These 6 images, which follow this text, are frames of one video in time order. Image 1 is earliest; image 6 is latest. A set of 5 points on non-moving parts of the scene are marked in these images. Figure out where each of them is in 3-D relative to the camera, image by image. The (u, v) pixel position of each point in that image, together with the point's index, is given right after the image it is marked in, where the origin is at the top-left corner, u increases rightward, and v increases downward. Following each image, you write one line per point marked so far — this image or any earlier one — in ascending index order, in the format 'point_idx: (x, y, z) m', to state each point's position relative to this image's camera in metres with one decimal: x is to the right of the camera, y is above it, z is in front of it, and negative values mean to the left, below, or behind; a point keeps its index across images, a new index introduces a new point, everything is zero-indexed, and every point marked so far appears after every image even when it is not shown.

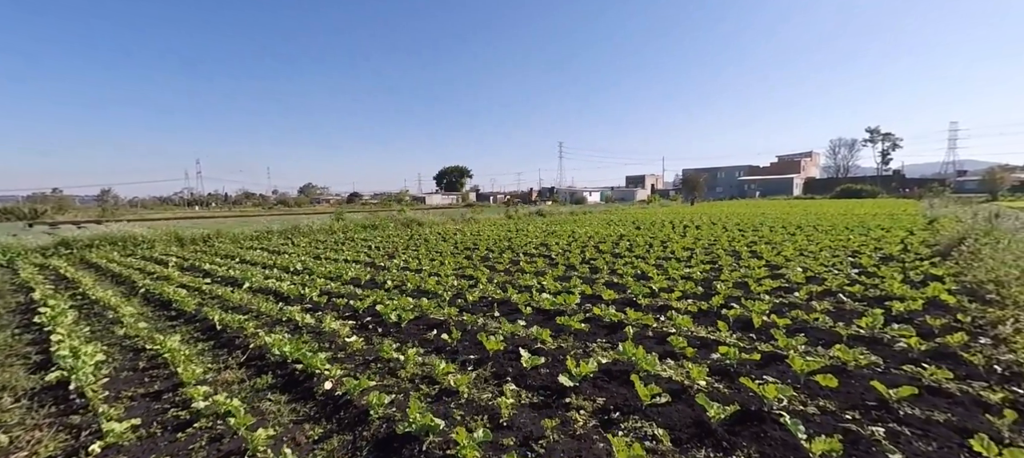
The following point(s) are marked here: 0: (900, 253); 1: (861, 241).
0: (+9.5, -0.6, +11.2) m
1: (+10.2, -0.3, +13.4) m
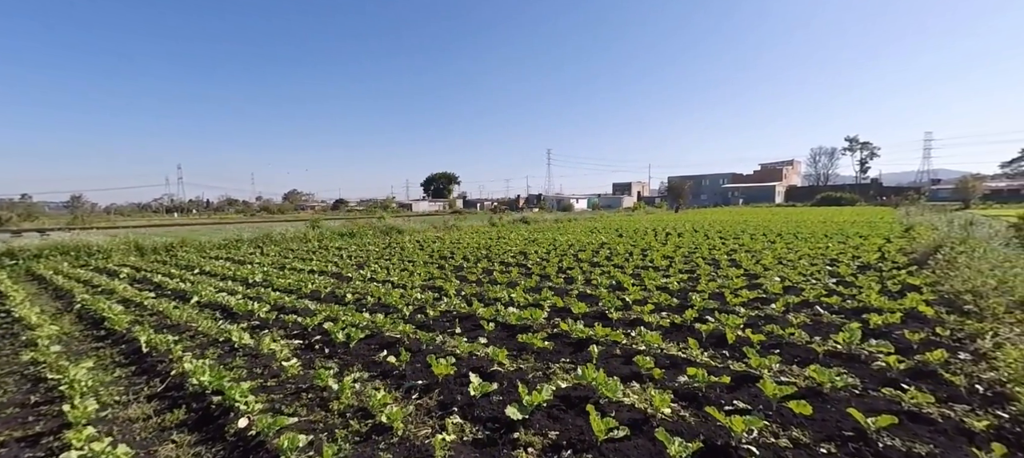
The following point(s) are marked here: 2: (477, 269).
0: (+8.9, -0.8, +11.1) m
1: (+9.5, -0.6, +13.3) m
2: (-0.9, -1.0, +11.4) m
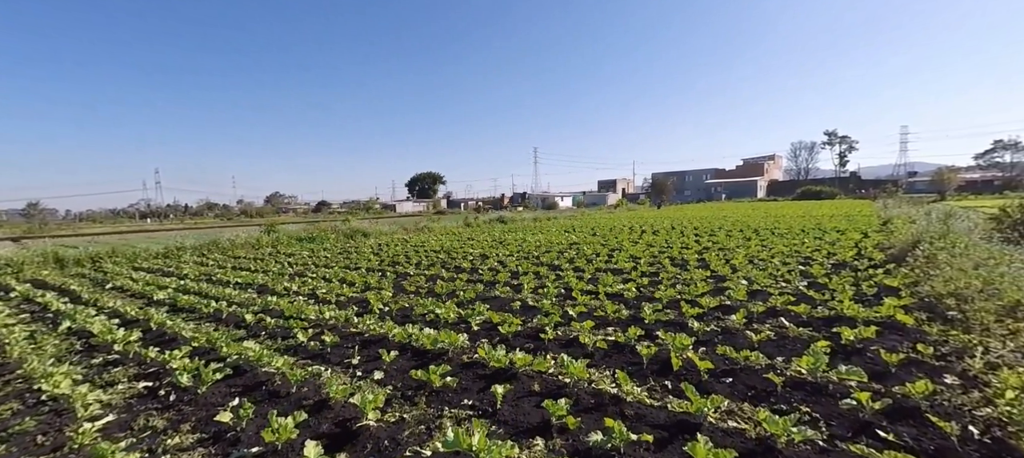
0: (+7.7, -0.7, +10.4) m
1: (+8.3, -0.4, +12.6) m
2: (-2.0, -1.1, +10.4) m
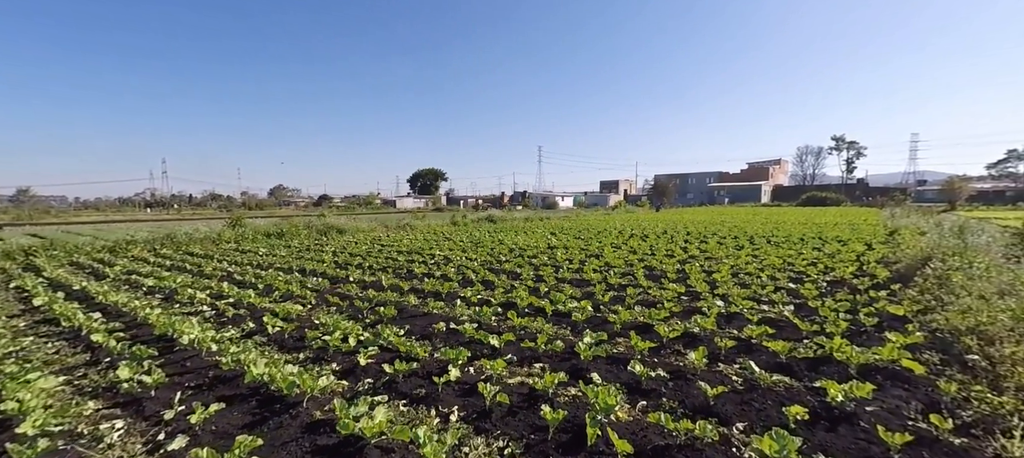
0: (+6.8, -0.9, +9.1) m
1: (+7.4, -0.7, +11.3) m
2: (-3.0, -1.1, +9.2) m
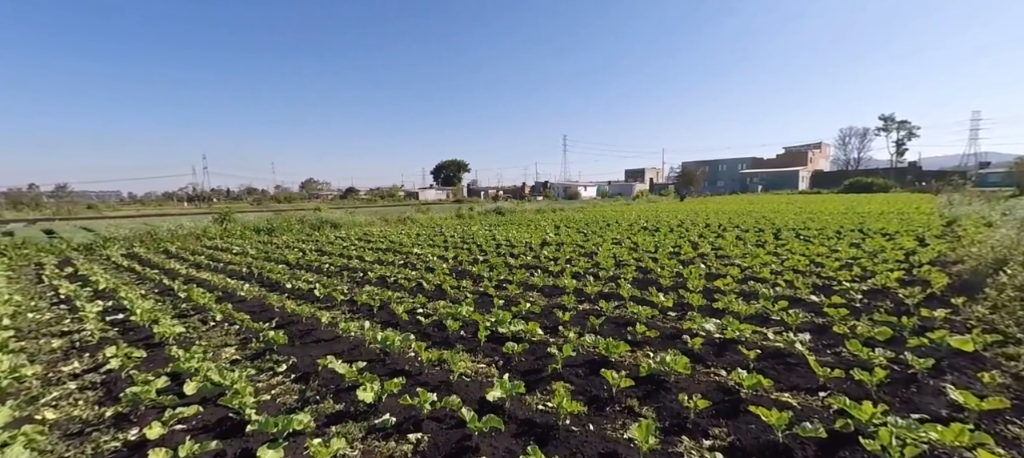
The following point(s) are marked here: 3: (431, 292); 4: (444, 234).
0: (+6.0, -0.9, +7.2) m
1: (+6.8, -0.6, +9.3) m
2: (-3.7, -1.1, +7.9) m
3: (-1.3, -1.0, +7.6) m
4: (-2.7, -0.2, +17.7) m
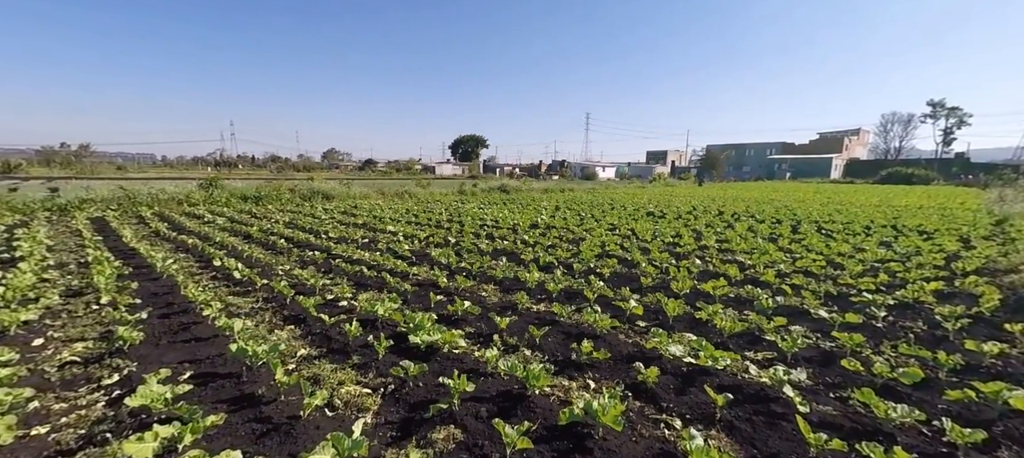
0: (+5.4, -0.9, +5.8) m
1: (+6.2, -0.5, +7.9) m
2: (-4.3, -0.6, +6.9) m
3: (-2.0, -0.7, +6.6) m
4: (-2.9, +0.6, +16.6) m
